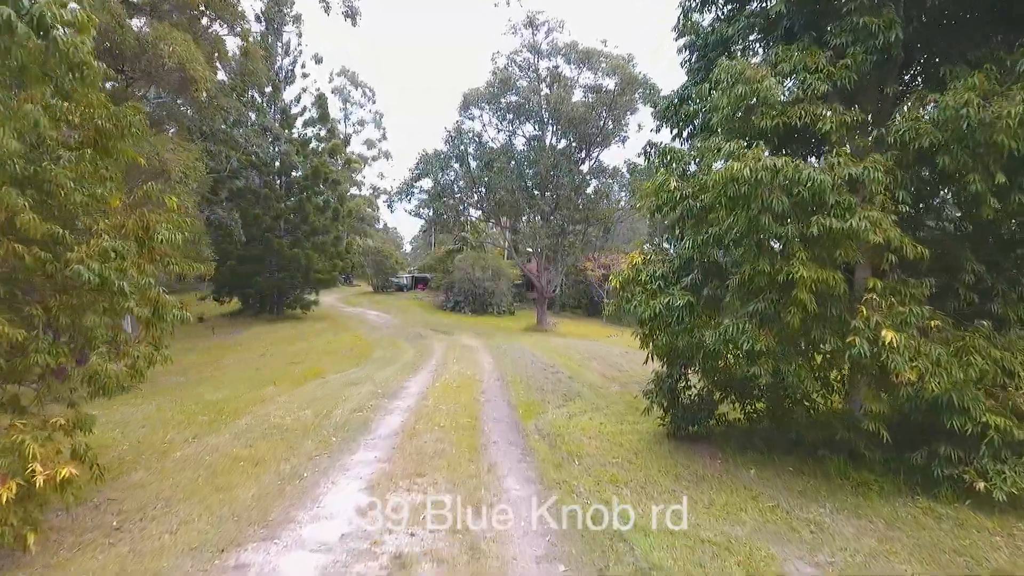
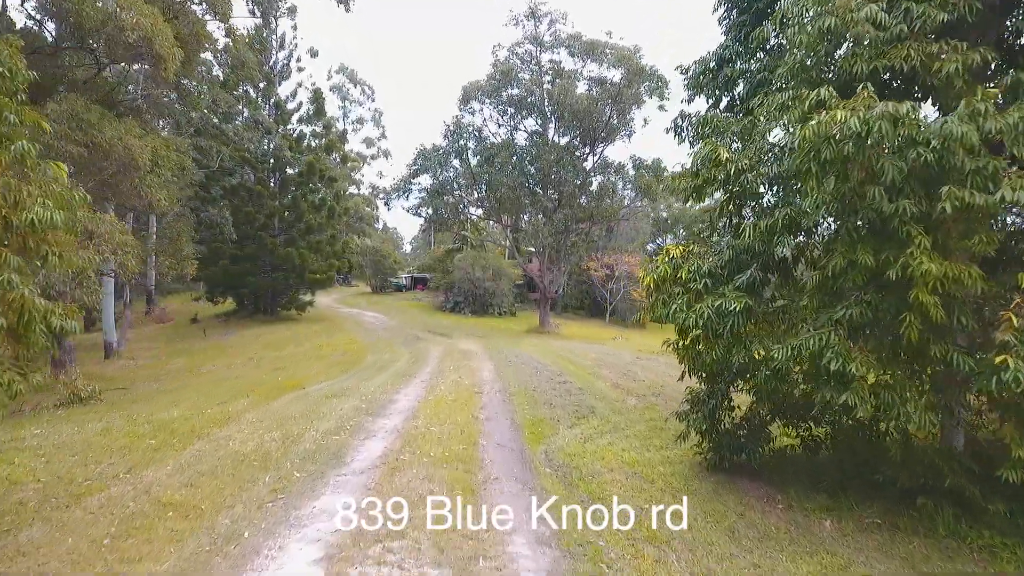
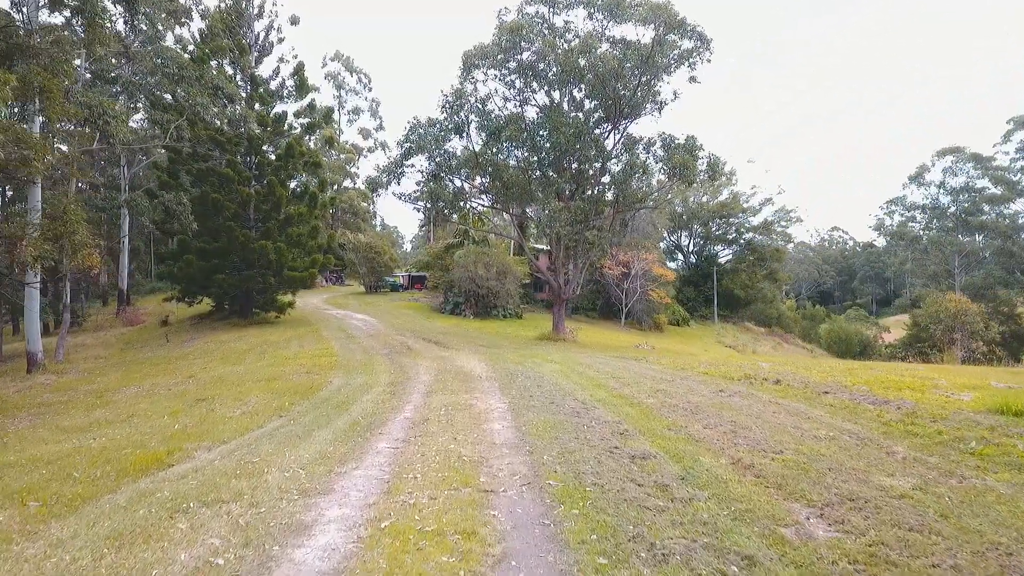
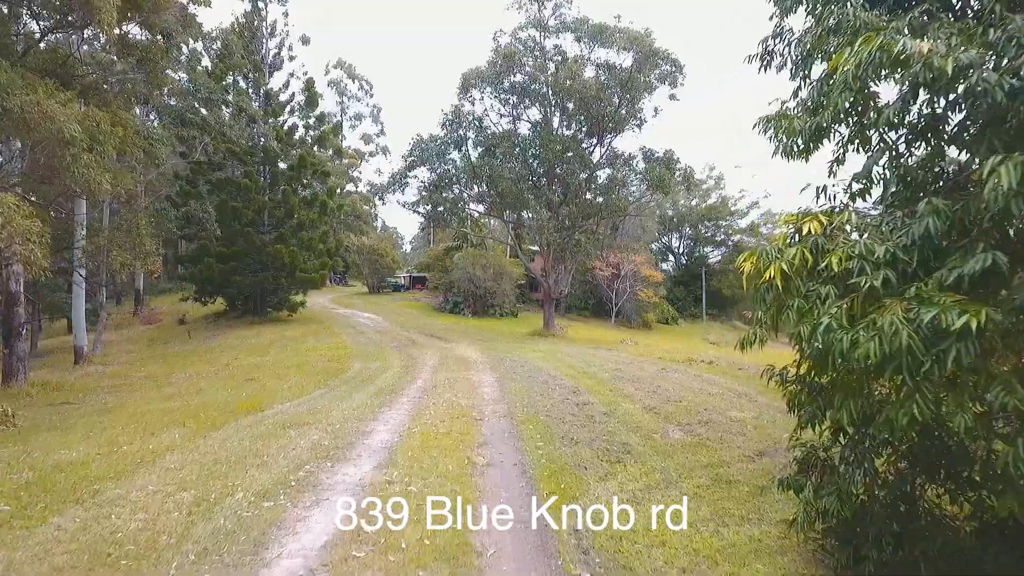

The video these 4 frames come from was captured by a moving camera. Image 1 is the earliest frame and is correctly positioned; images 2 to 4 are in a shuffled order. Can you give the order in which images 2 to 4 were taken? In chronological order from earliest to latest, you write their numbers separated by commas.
2, 4, 3
